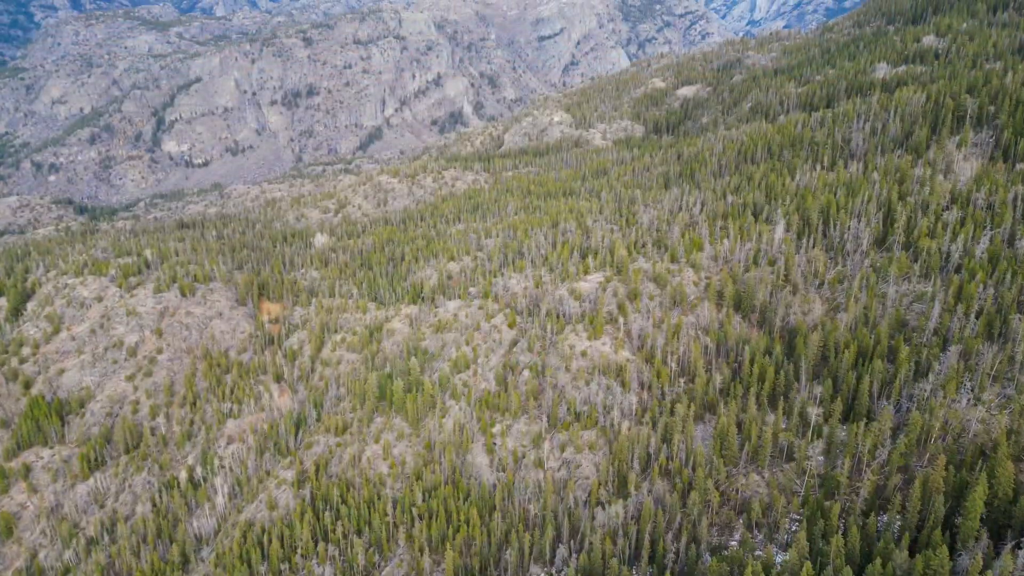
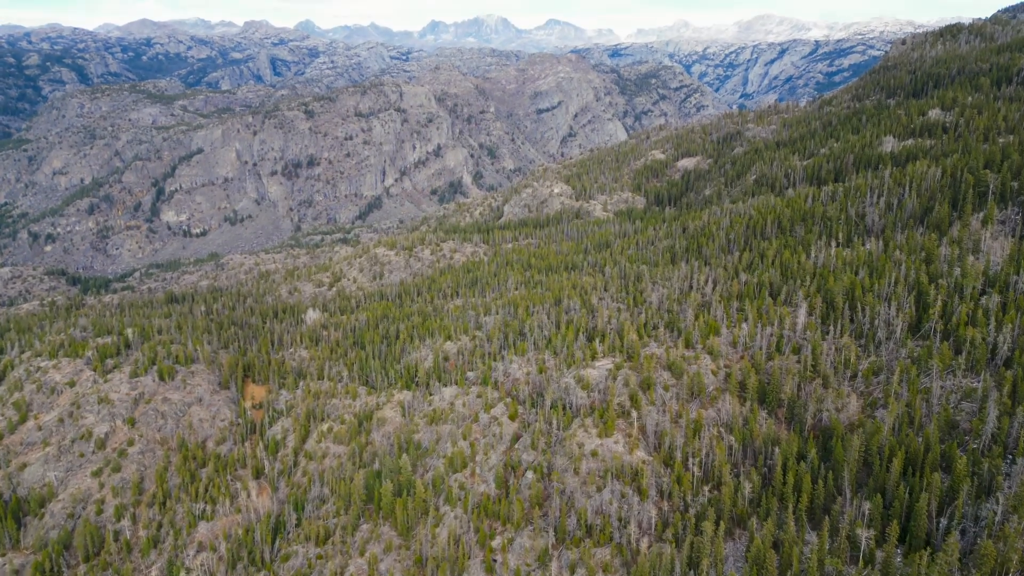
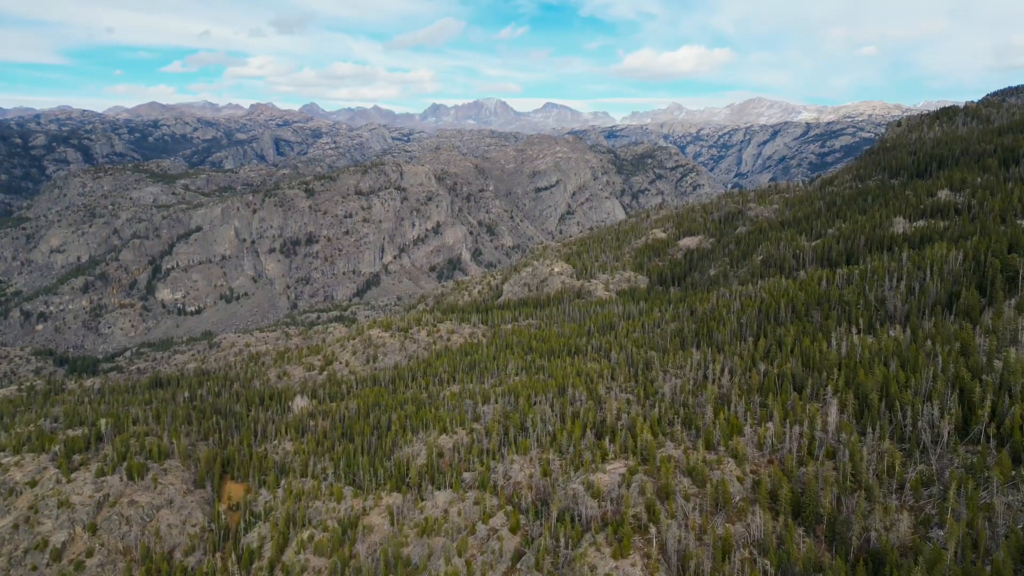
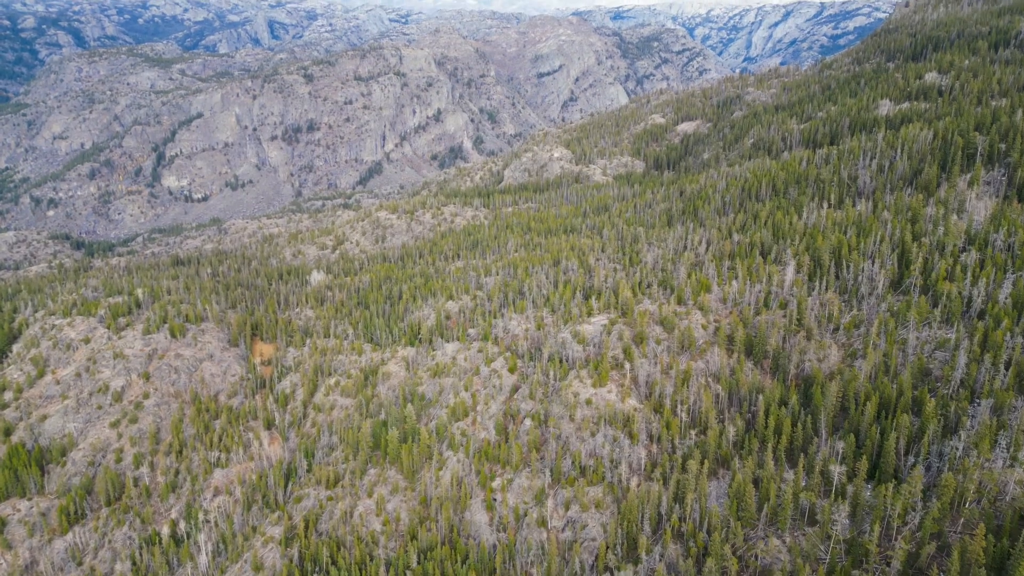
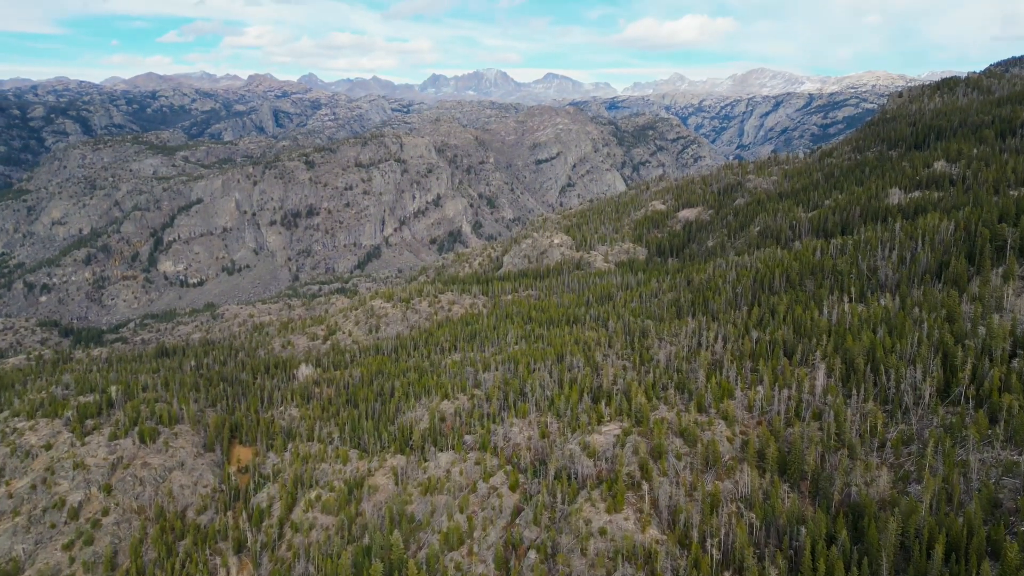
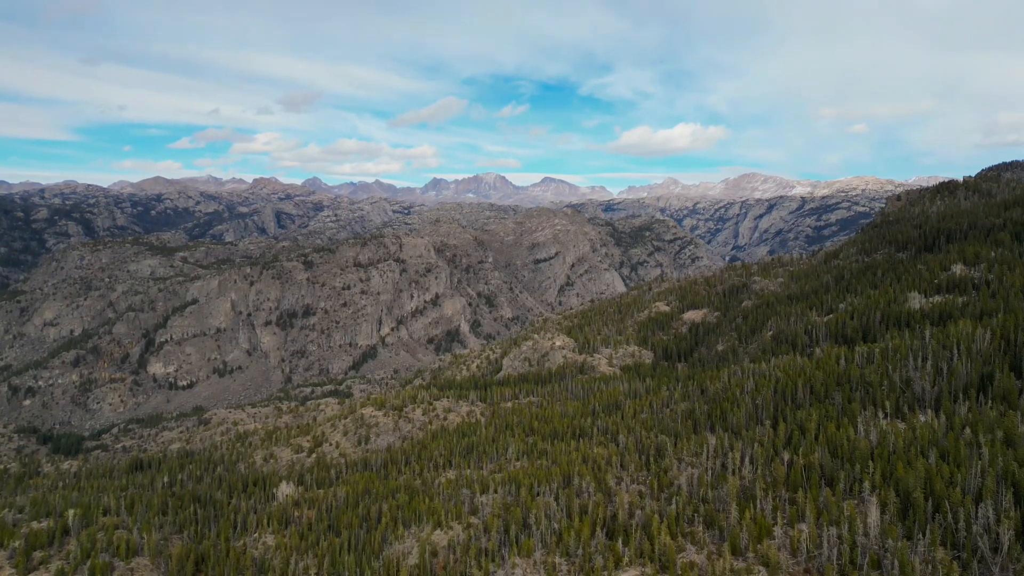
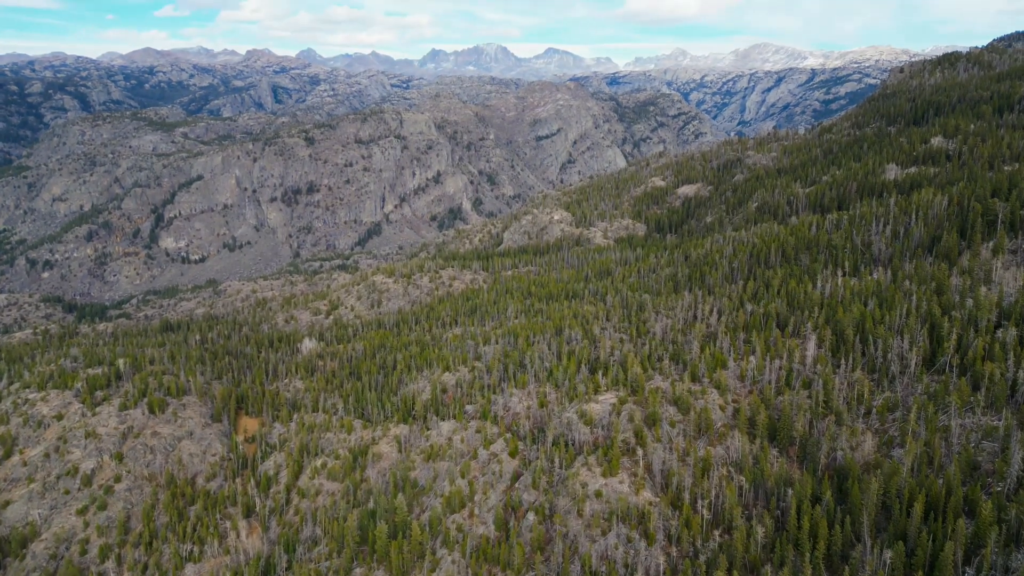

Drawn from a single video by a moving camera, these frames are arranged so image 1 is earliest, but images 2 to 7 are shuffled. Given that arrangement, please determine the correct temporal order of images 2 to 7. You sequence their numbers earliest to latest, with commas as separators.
4, 2, 7, 5, 3, 6
